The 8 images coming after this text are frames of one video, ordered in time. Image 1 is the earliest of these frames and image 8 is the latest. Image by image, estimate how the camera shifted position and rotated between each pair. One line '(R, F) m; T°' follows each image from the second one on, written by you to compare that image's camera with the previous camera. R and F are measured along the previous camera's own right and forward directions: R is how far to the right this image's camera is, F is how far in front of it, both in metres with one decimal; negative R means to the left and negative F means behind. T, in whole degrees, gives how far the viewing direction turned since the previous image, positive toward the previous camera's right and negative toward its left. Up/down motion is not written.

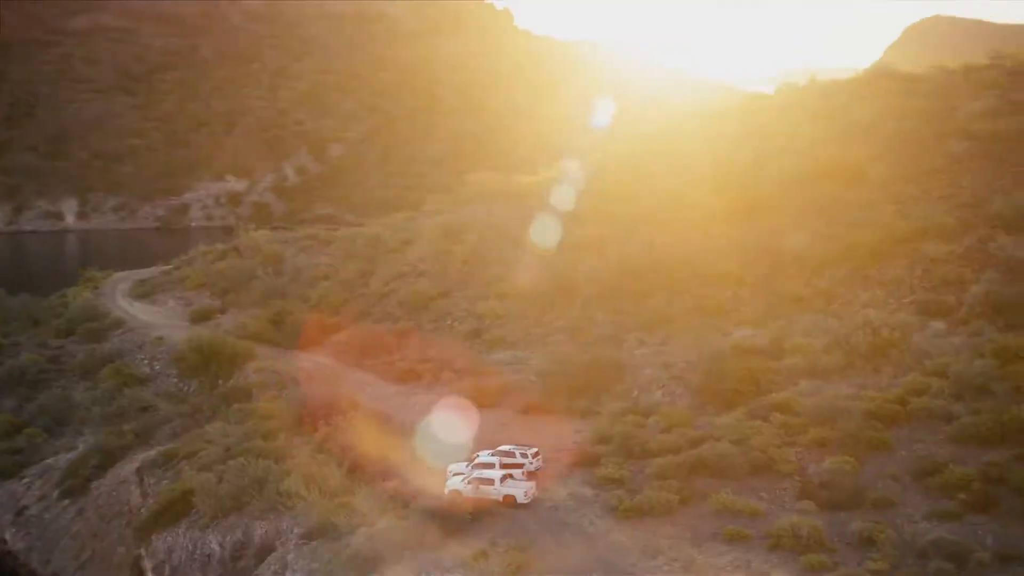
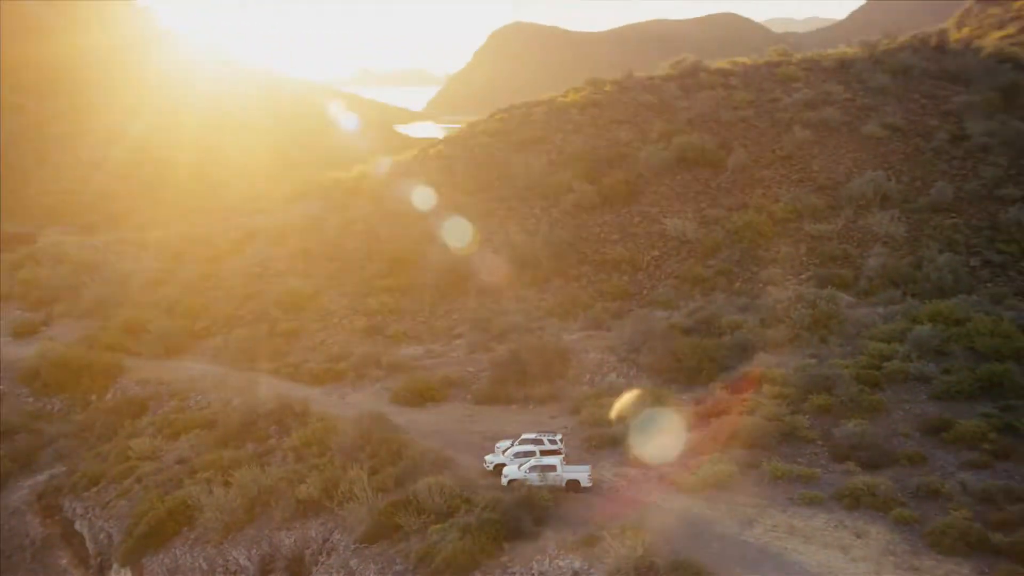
(-5.1, +0.7) m; +16°
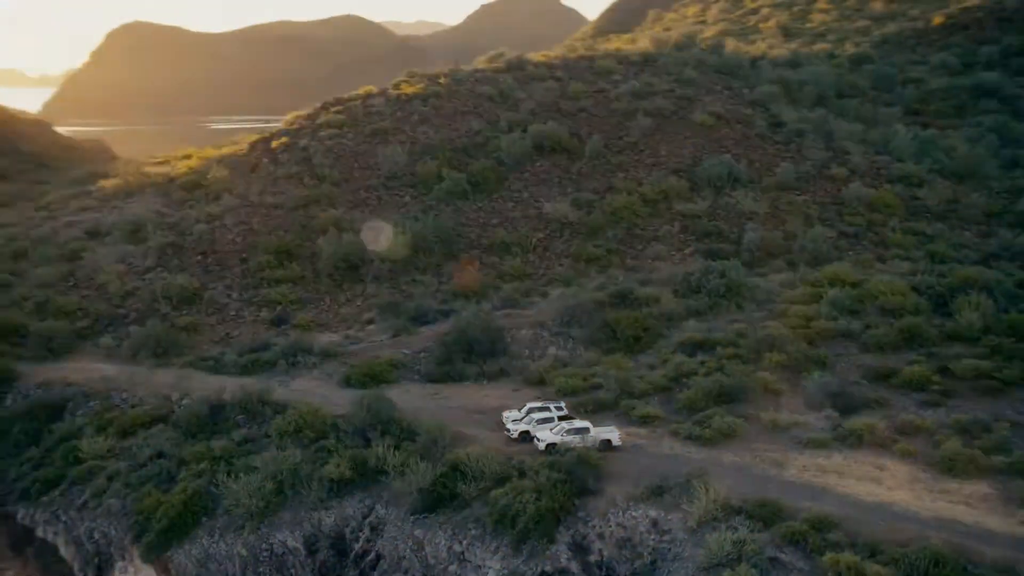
(-4.8, -0.3) m; +15°
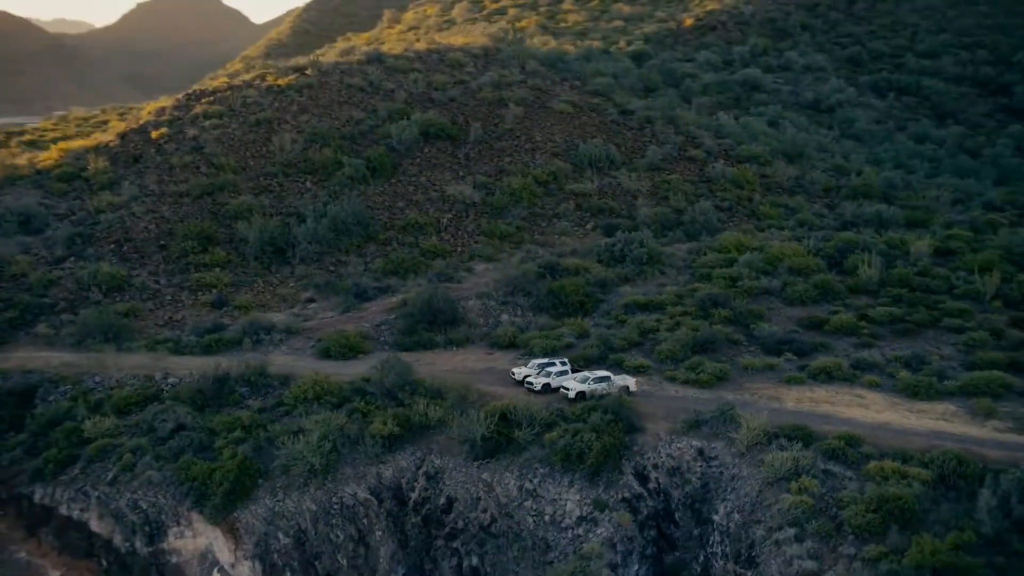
(-4.8, -1.2) m; +14°
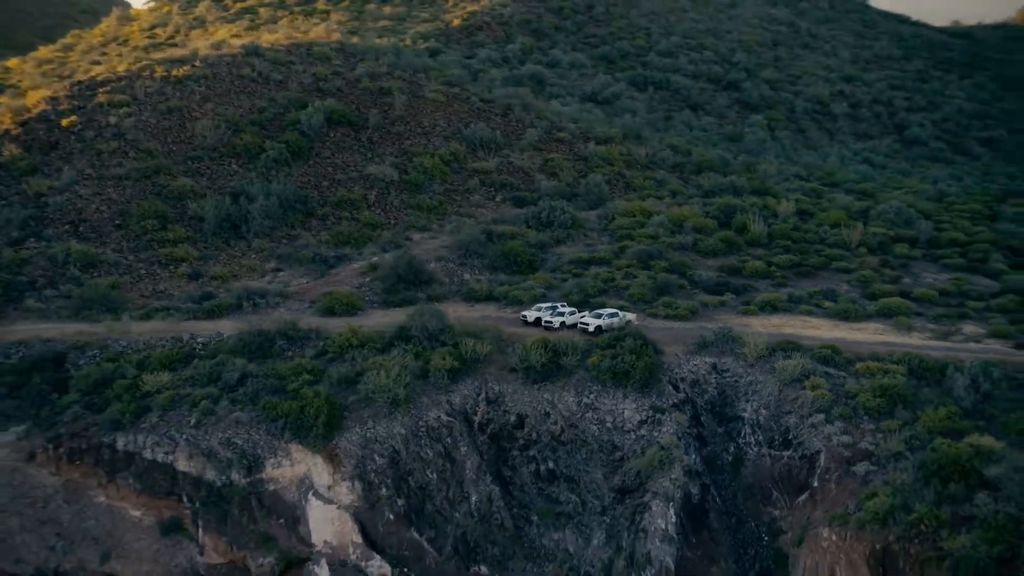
(-6.0, -2.6) m; +14°
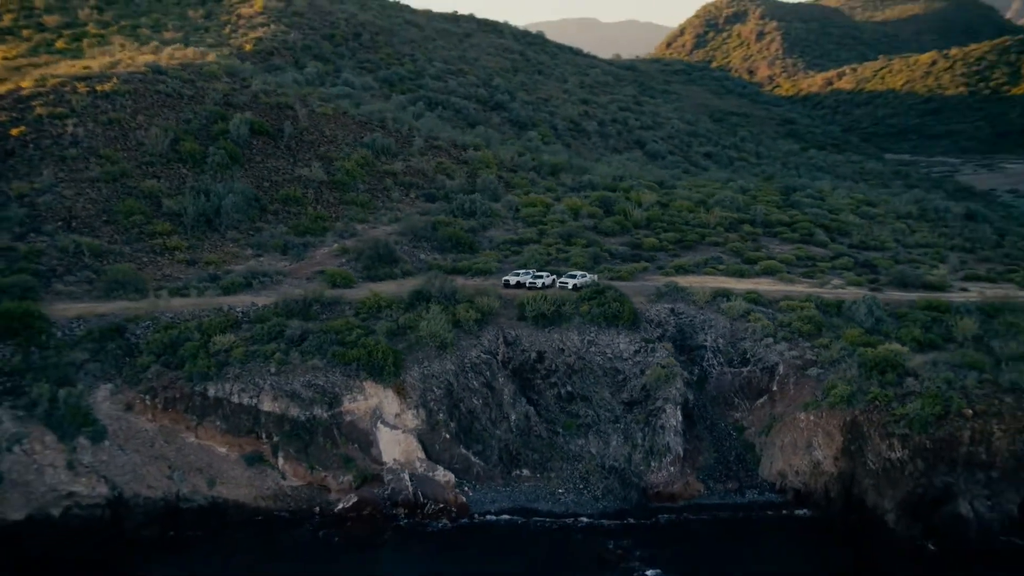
(-7.0, -4.7) m; +14°
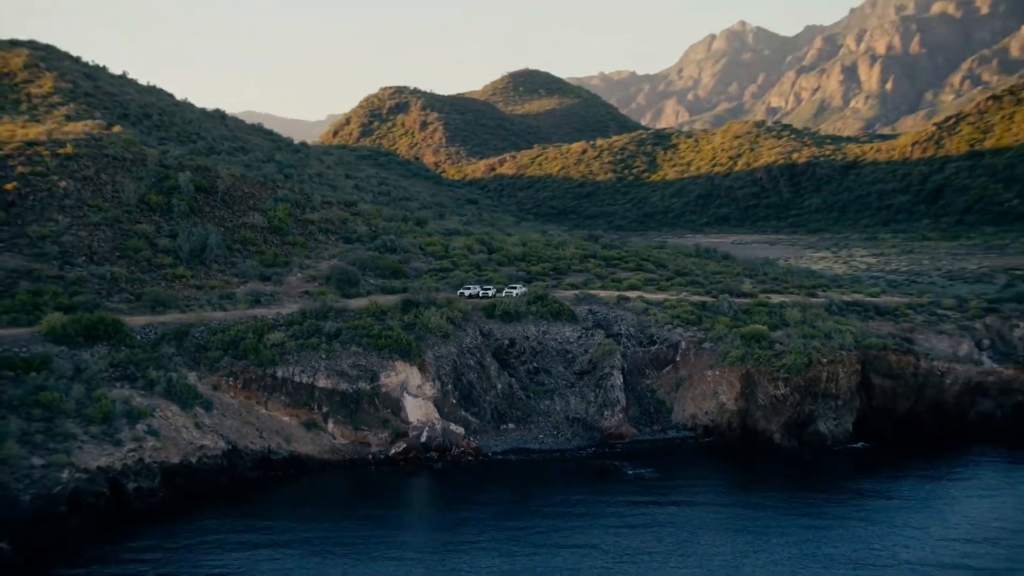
(-8.9, -8.3) m; +15°
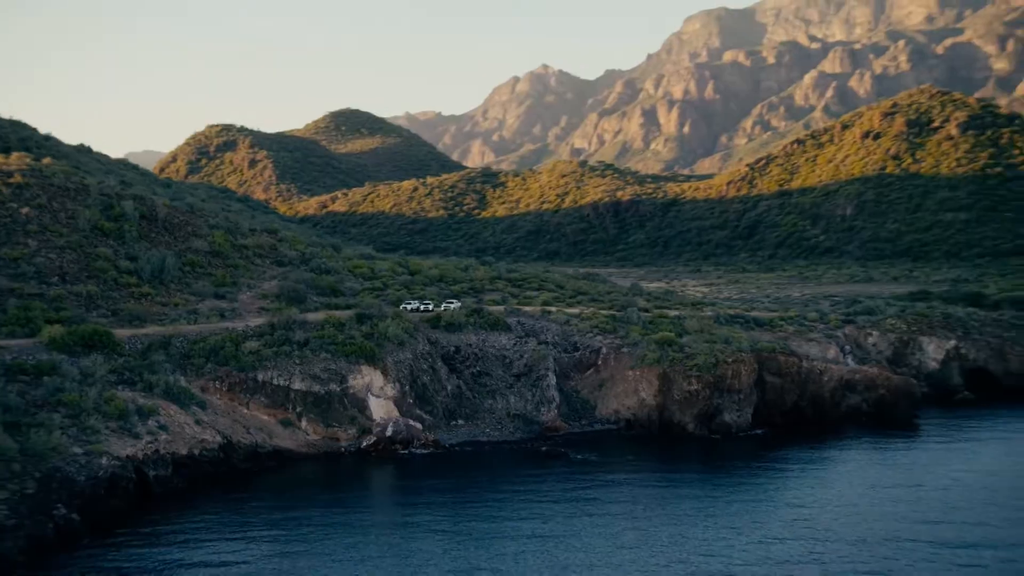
(-4.0, -4.7) m; +8°
